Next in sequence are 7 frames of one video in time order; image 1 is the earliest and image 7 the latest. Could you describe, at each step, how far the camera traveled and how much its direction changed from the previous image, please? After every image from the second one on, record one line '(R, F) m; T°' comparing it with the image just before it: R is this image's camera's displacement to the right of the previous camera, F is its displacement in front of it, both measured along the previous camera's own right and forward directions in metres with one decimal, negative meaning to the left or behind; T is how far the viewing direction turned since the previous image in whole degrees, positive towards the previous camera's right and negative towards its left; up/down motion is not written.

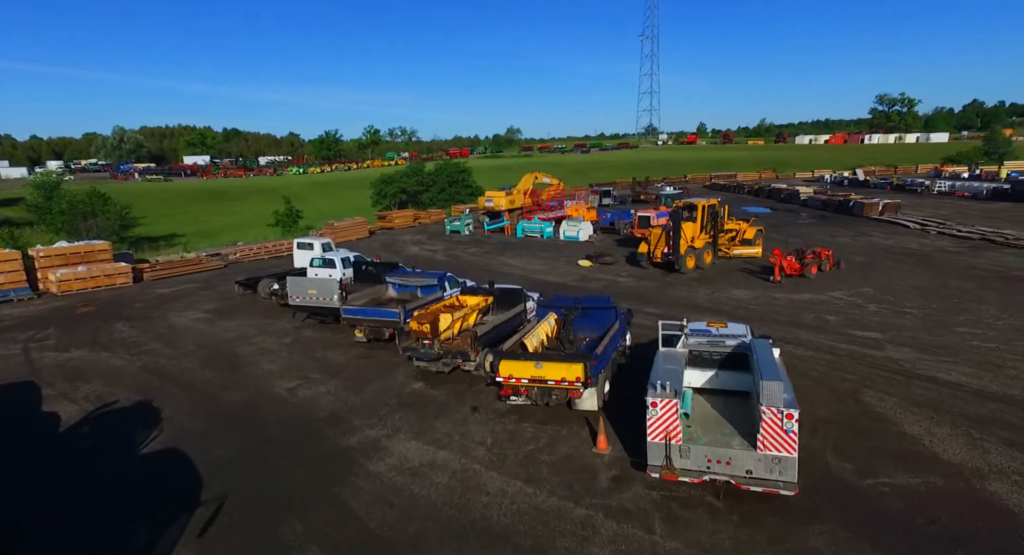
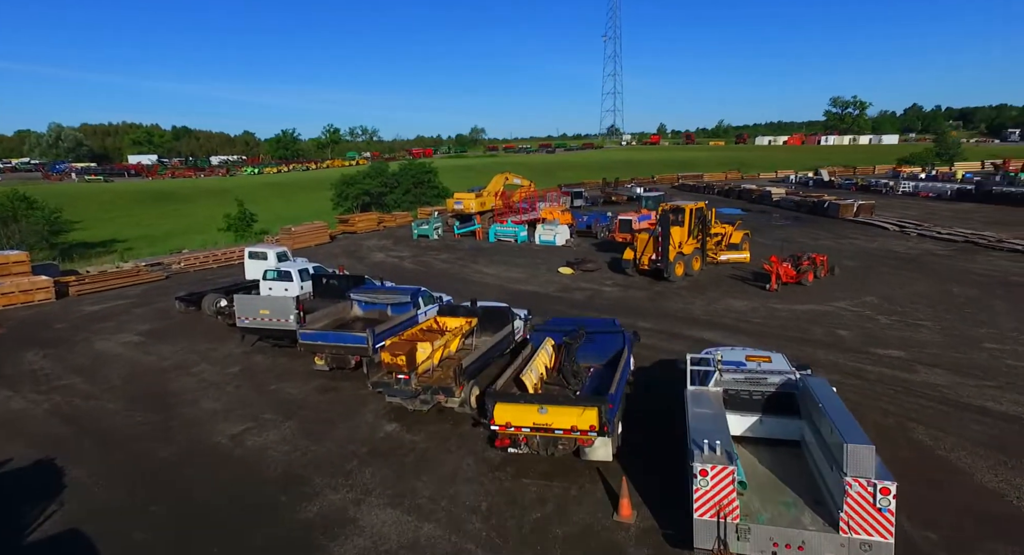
(-0.4, +1.7) m; +4°
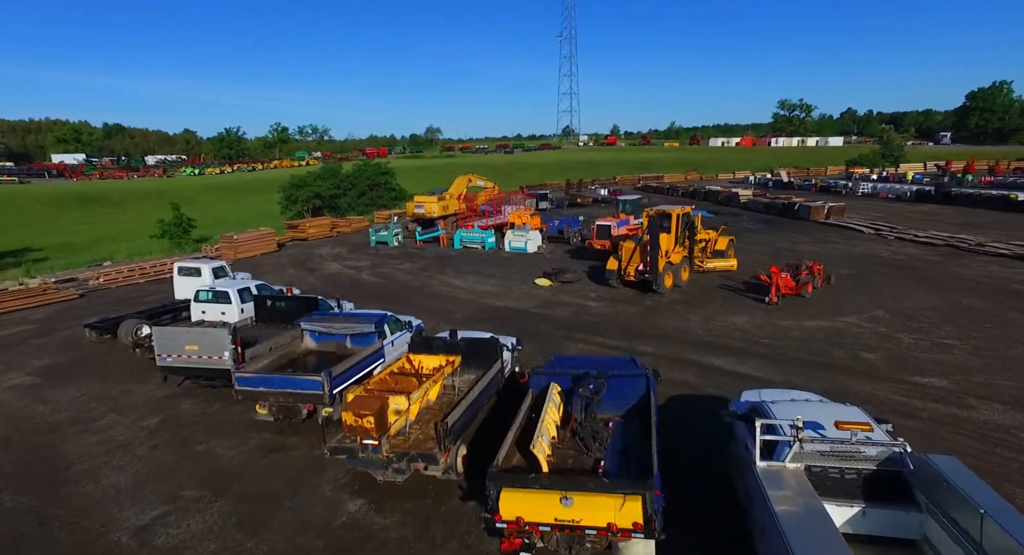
(-0.5, +2.0) m; +5°
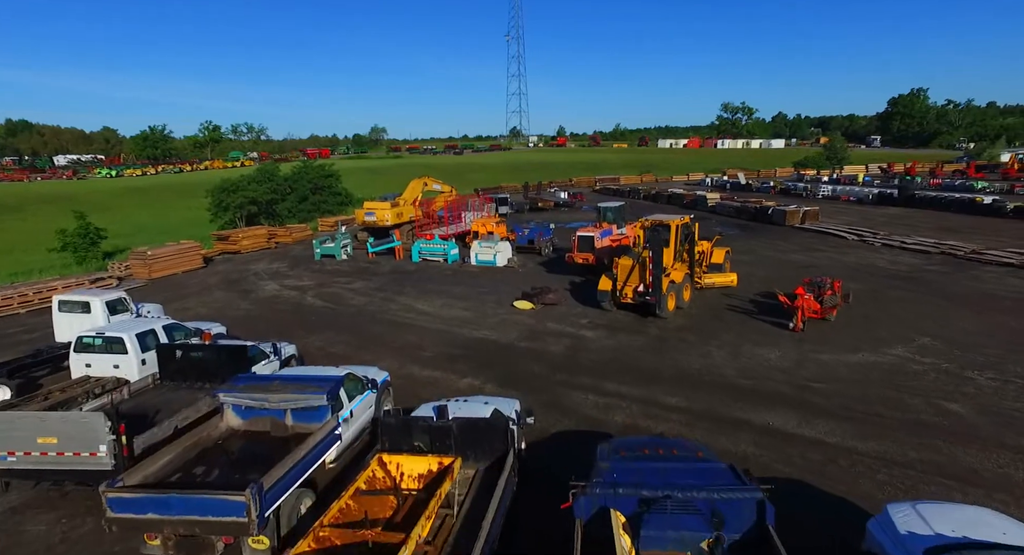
(-0.8, +2.9) m; +6°
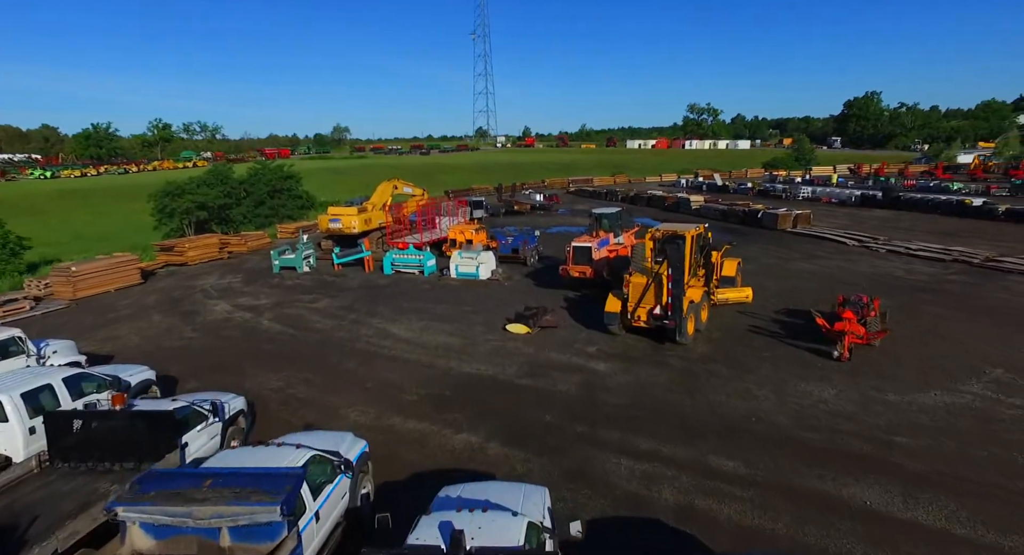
(-0.7, +2.3) m; +4°
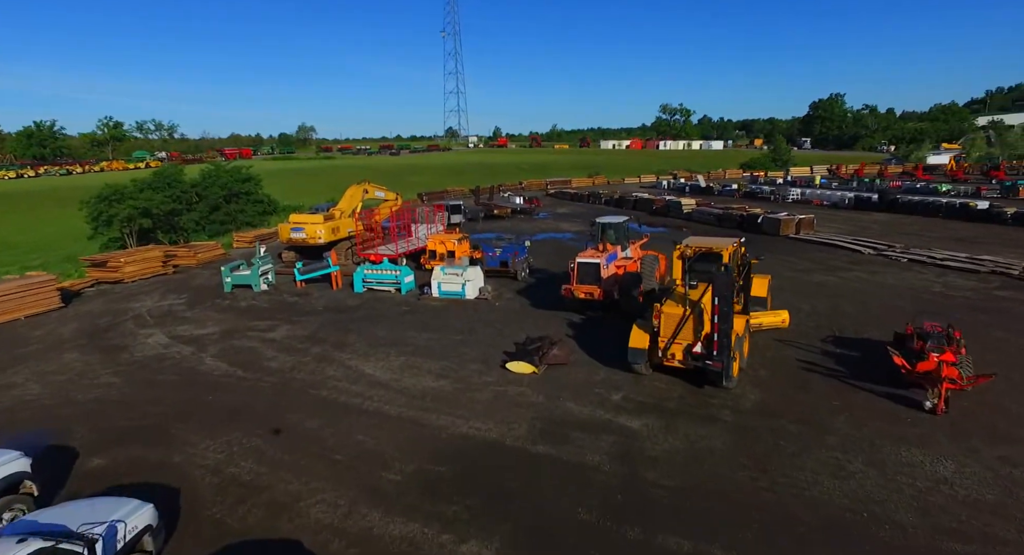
(-0.7, +2.7) m; +3°
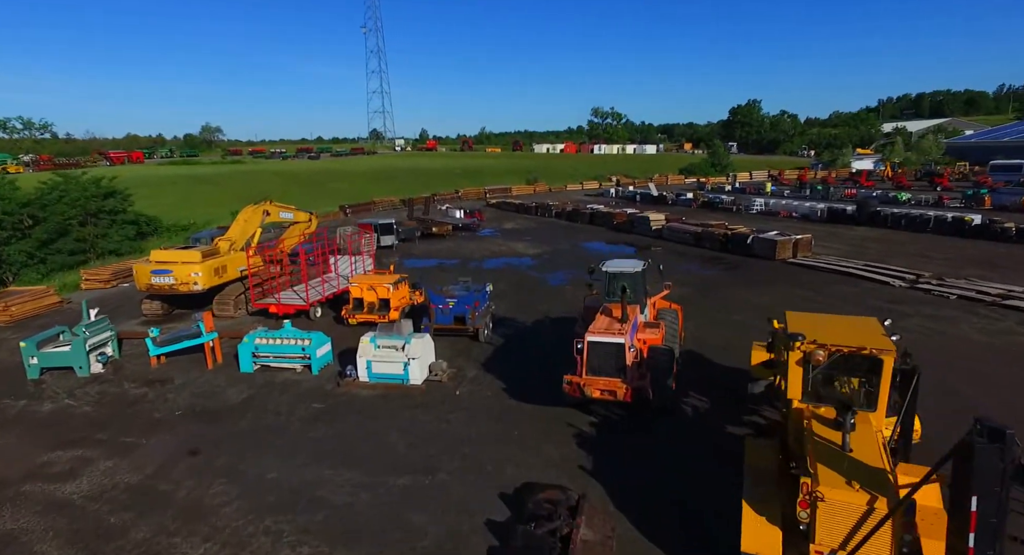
(-0.8, +5.9) m; +7°
